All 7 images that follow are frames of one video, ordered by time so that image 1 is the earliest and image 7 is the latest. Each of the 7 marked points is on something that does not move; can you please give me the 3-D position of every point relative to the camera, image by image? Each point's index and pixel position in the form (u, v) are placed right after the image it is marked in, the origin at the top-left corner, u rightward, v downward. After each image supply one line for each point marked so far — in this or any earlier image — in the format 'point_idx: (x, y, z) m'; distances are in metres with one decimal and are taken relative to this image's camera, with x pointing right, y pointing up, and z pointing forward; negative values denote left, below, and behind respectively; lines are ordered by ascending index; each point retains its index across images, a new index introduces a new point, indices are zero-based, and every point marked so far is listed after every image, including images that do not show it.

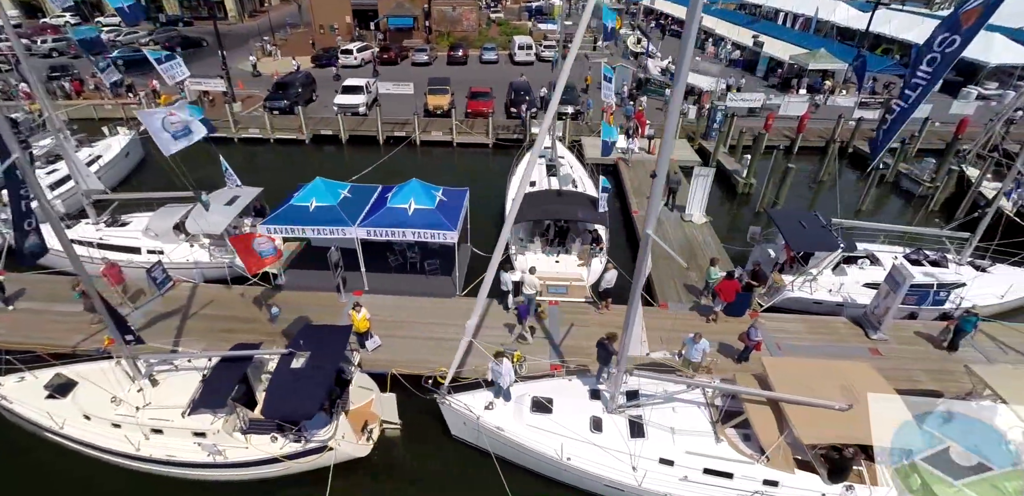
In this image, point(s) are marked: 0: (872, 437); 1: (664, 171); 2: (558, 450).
0: (+5.9, -3.1, +7.6) m
1: (+2.2, +1.1, +6.3) m
2: (+0.9, -3.8, +8.5) m
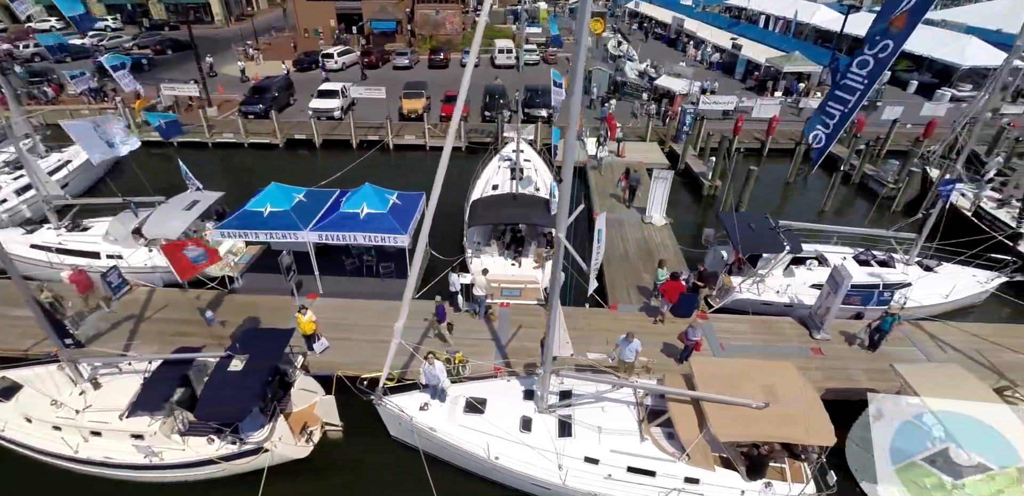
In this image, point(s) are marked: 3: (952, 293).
0: (+4.6, -3.2, +7.7) m
1: (+0.9, +1.0, +6.5) m
2: (-0.5, -3.8, +8.6) m
3: (+12.5, -1.3, +12.9) m
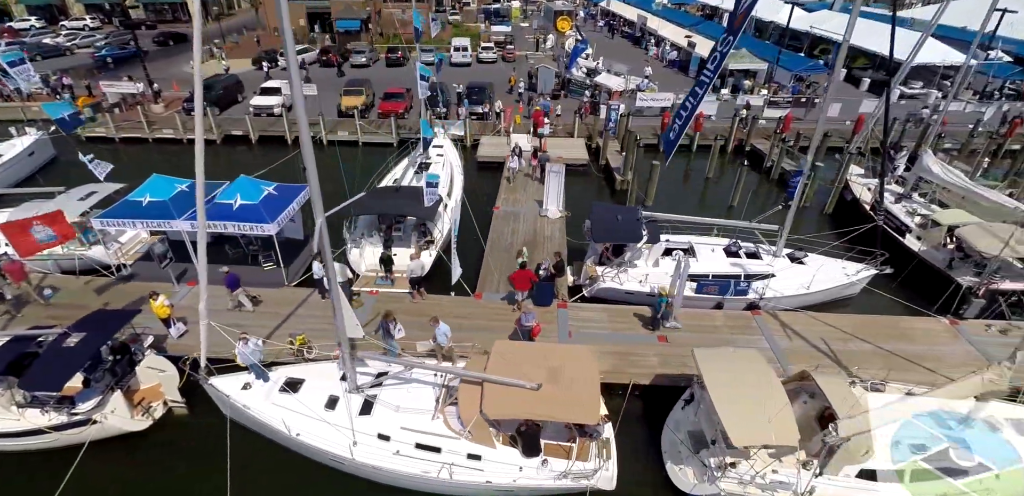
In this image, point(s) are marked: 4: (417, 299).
0: (+0.6, -2.9, +8.0) m
1: (-3.1, +1.3, +6.8) m
2: (-4.4, -3.5, +9.0) m
3: (+8.6, -1.0, +13.1) m
4: (-2.6, -1.4, +12.7) m
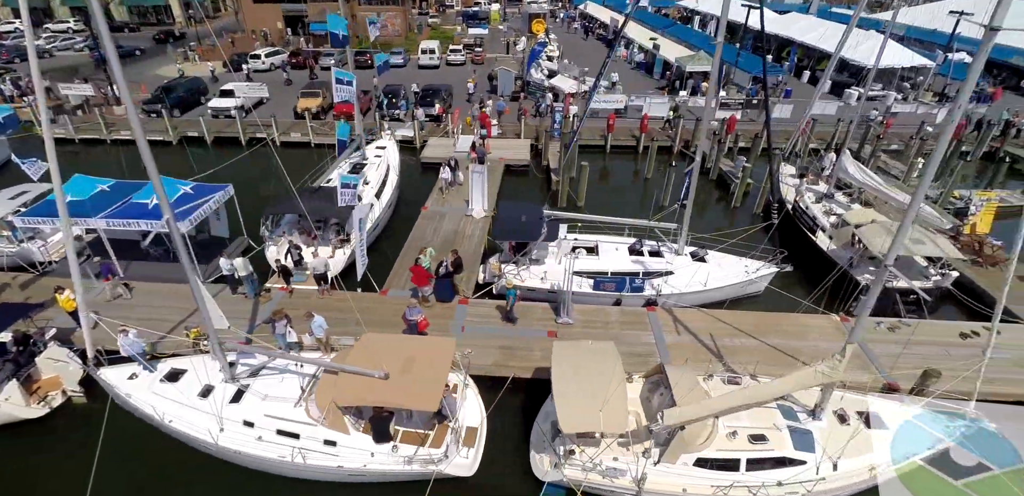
0: (-2.2, -2.8, +8.4) m
1: (-5.9, +1.4, +7.3) m
2: (-7.2, -3.4, +9.4) m
3: (+5.8, -1.0, +13.4) m
4: (-5.5, -1.4, +13.2) m
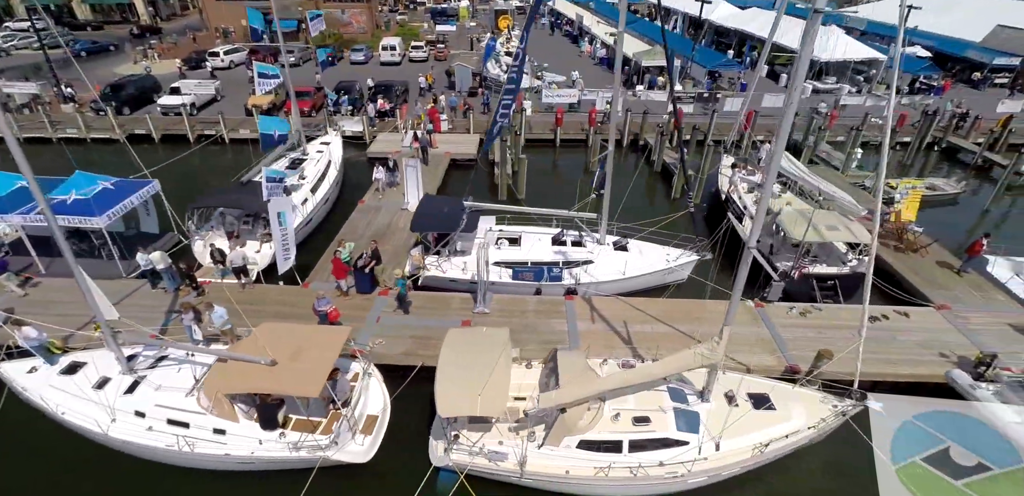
0: (-4.4, -2.6, +8.5) m
1: (-8.2, +1.6, +7.2) m
2: (-9.5, -3.3, +9.4) m
3: (+3.5, -0.7, +13.6) m
4: (-7.8, -1.2, +13.2) m
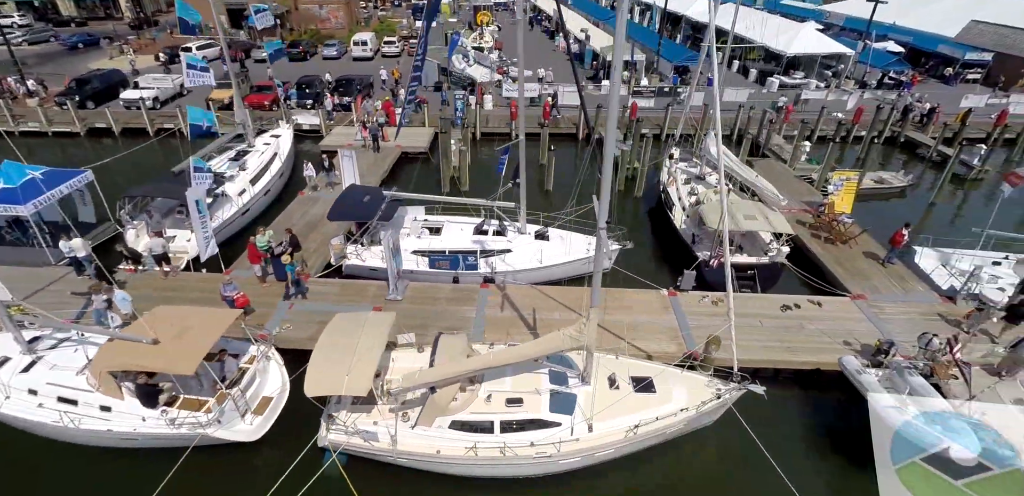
0: (-6.9, -2.3, +8.7) m
1: (-10.7, +1.9, +7.5) m
2: (-12.0, -2.9, +9.7) m
3: (+1.0, -0.3, +13.8) m
4: (-10.2, -0.8, +13.4) m
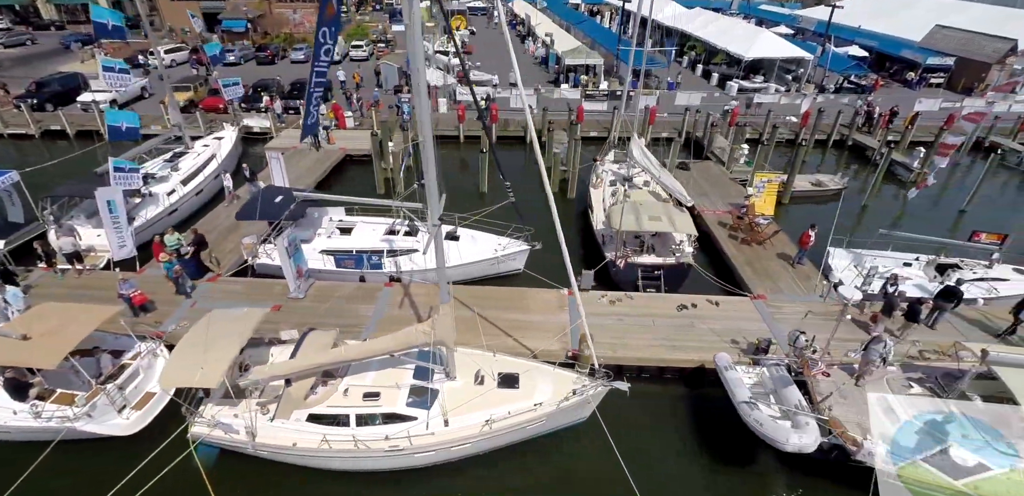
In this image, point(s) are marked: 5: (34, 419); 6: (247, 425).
0: (-9.9, -2.2, +9.0) m
1: (-13.6, +2.0, +7.8) m
2: (-14.9, -2.9, +10.0) m
3: (-1.9, -0.3, +14.1) m
4: (-13.1, -0.8, +13.7) m
5: (-9.9, -3.5, +9.3) m
6: (-5.3, -3.6, +9.3) m
